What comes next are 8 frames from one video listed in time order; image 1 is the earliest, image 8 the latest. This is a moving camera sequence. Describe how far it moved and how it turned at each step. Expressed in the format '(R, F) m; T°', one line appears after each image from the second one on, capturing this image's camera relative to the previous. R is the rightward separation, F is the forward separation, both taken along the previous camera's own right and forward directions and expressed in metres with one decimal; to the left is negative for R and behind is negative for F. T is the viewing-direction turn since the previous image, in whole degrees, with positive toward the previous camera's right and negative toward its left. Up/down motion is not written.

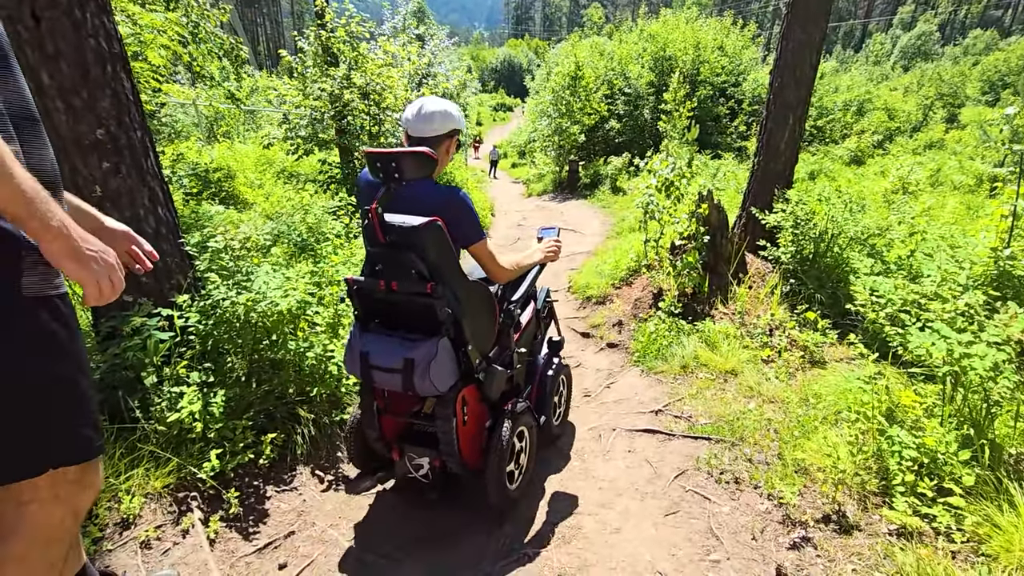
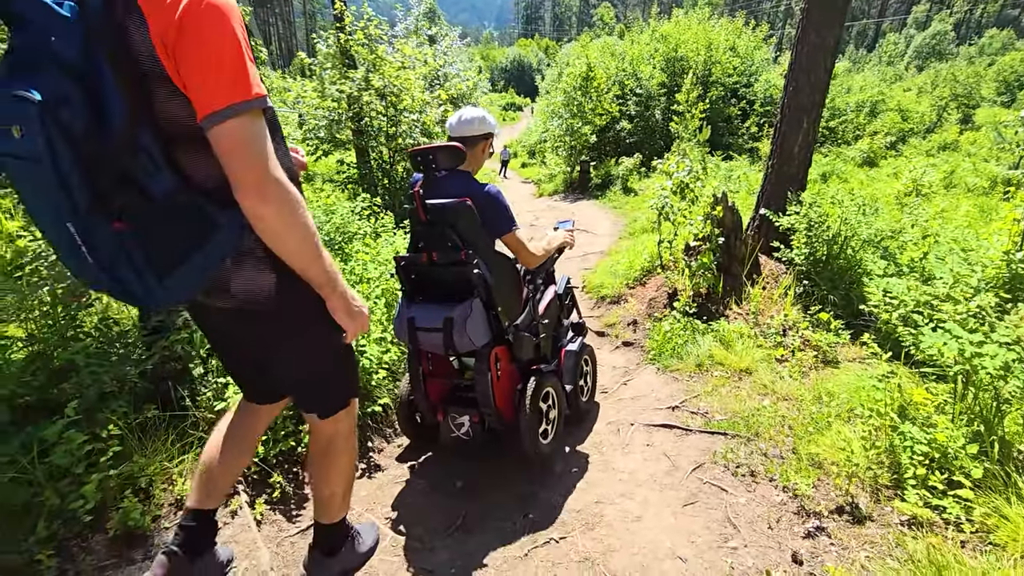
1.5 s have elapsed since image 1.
(-0.1, -0.2) m; -1°
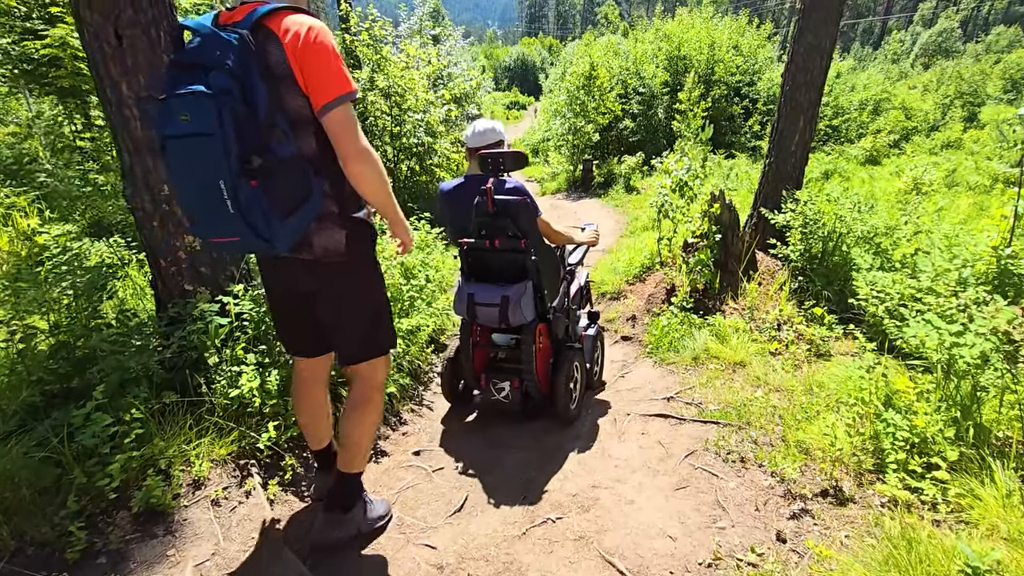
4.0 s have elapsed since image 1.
(0.0, -0.2) m; 0°
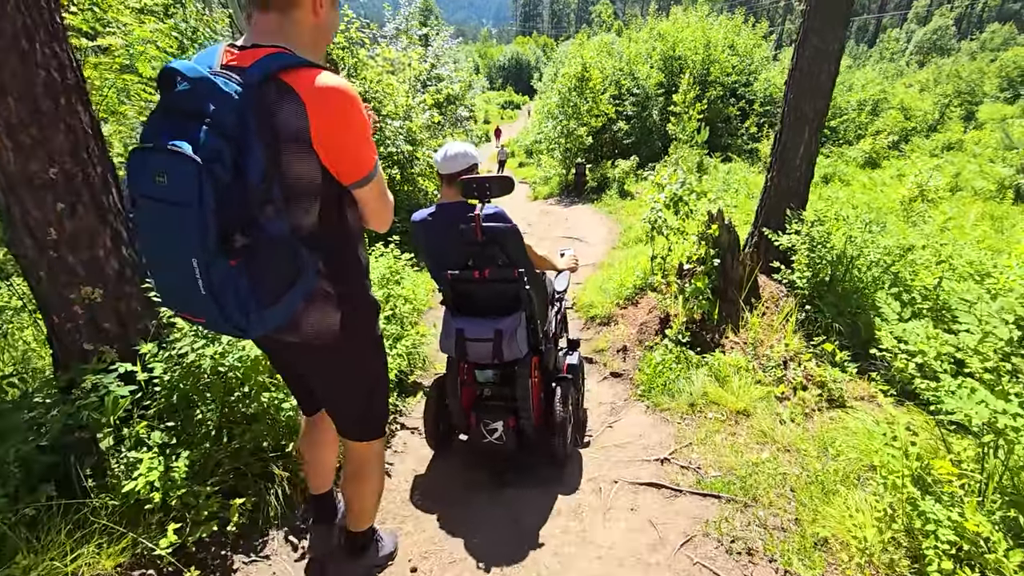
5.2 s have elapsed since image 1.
(+0.2, +0.6) m; 0°
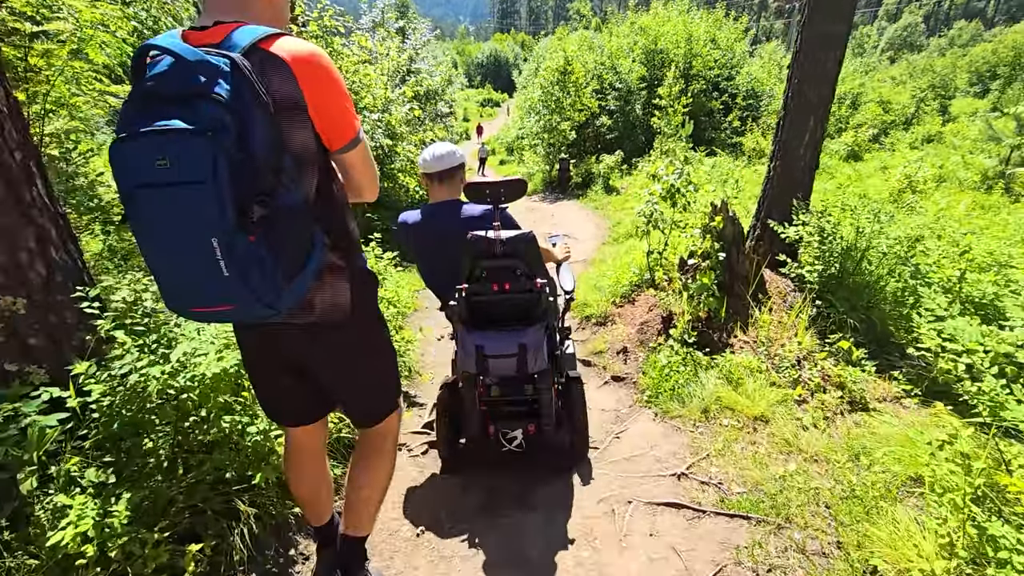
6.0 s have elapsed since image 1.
(-0.1, +0.4) m; +2°
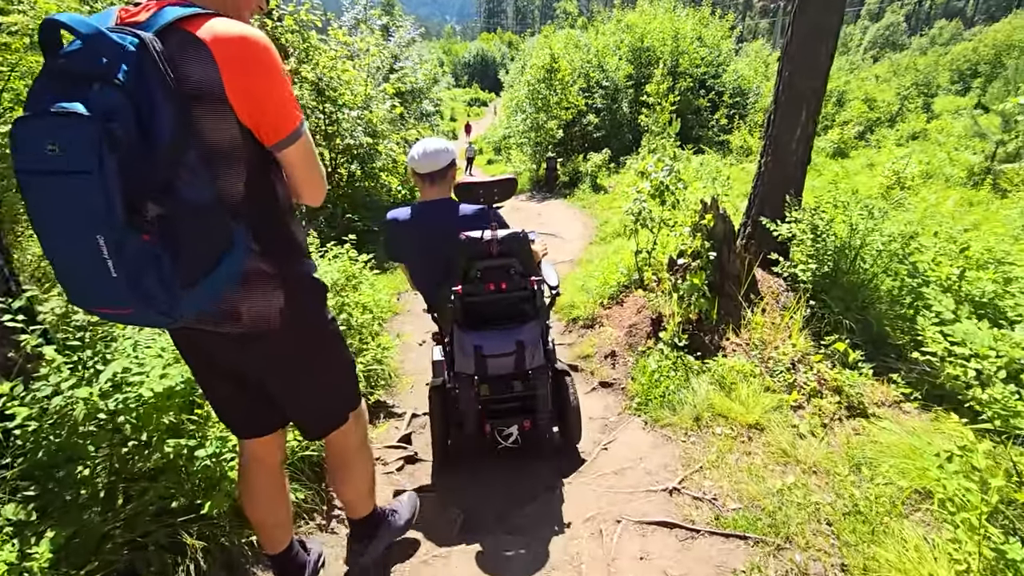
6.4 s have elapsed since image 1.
(+0.1, +0.2) m; +1°
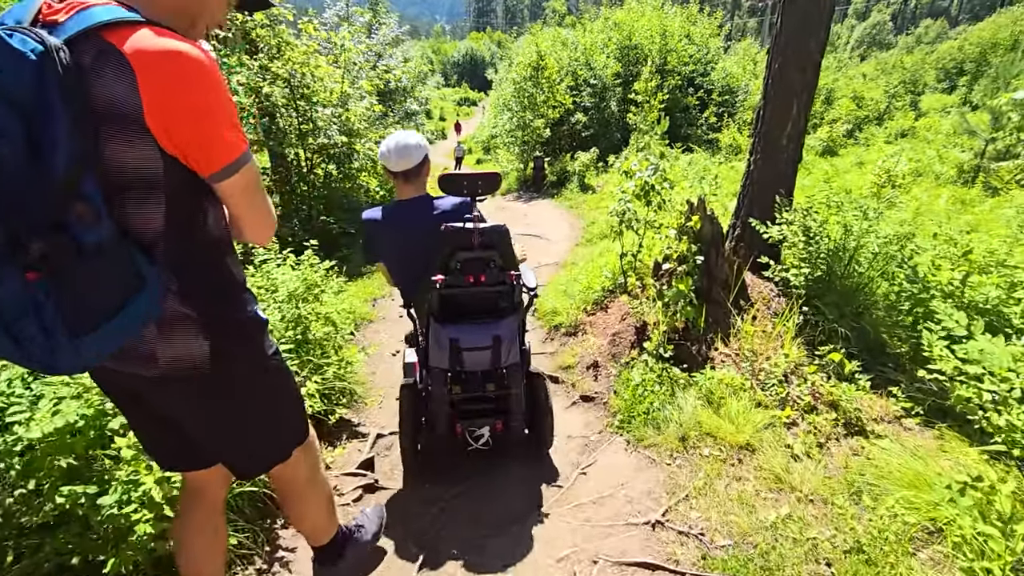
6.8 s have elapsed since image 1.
(+0.2, +0.3) m; +1°
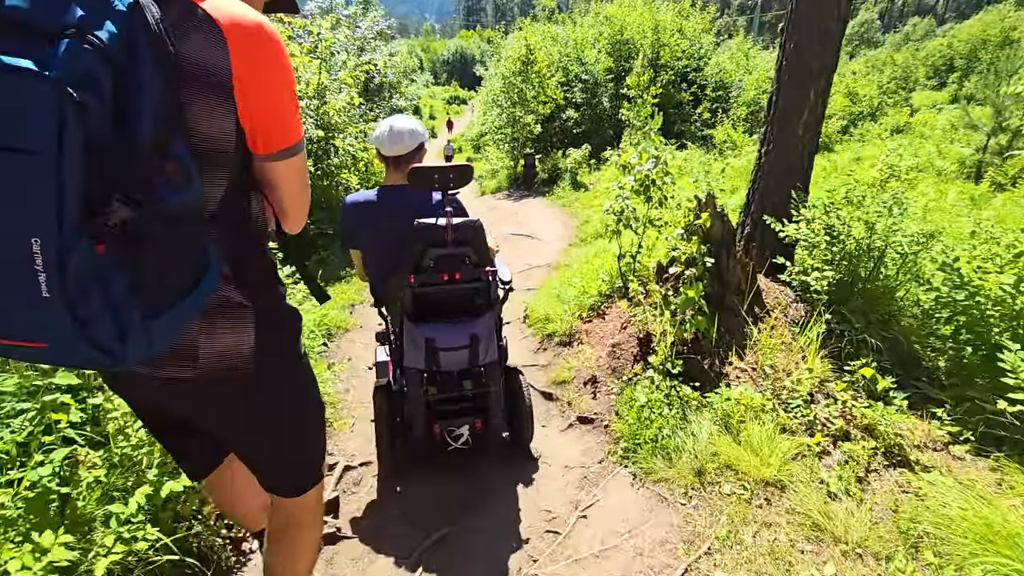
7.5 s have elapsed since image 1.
(0.0, +0.5) m; +1°
